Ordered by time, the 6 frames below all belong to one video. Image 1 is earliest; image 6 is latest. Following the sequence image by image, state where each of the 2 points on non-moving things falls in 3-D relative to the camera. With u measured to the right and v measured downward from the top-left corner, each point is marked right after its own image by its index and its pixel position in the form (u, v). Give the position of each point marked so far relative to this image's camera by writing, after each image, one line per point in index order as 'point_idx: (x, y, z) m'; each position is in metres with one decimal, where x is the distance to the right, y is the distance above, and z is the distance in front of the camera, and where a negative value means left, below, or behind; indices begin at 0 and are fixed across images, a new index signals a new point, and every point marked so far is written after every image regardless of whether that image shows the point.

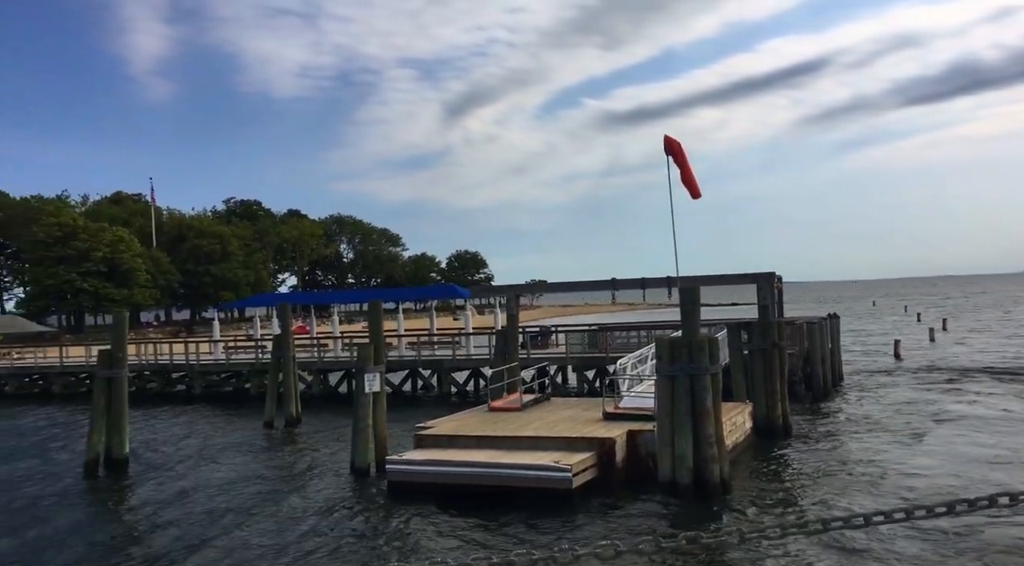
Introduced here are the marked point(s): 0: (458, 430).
0: (-0.9, -2.5, +14.4) m
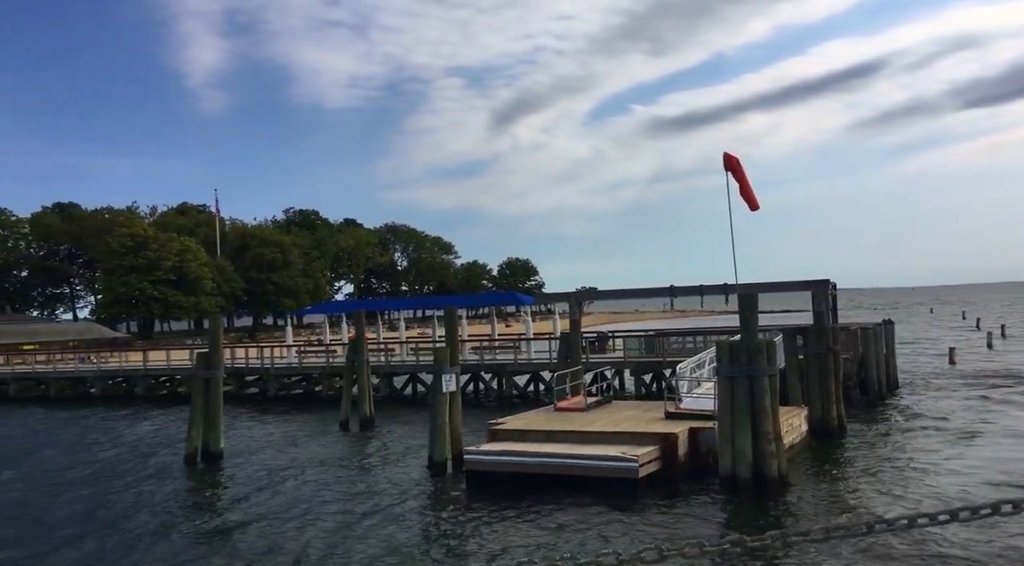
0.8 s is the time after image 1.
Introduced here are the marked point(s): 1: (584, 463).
0: (+0.3, -2.6, +15.4) m
1: (+1.2, -2.9, +13.5) m
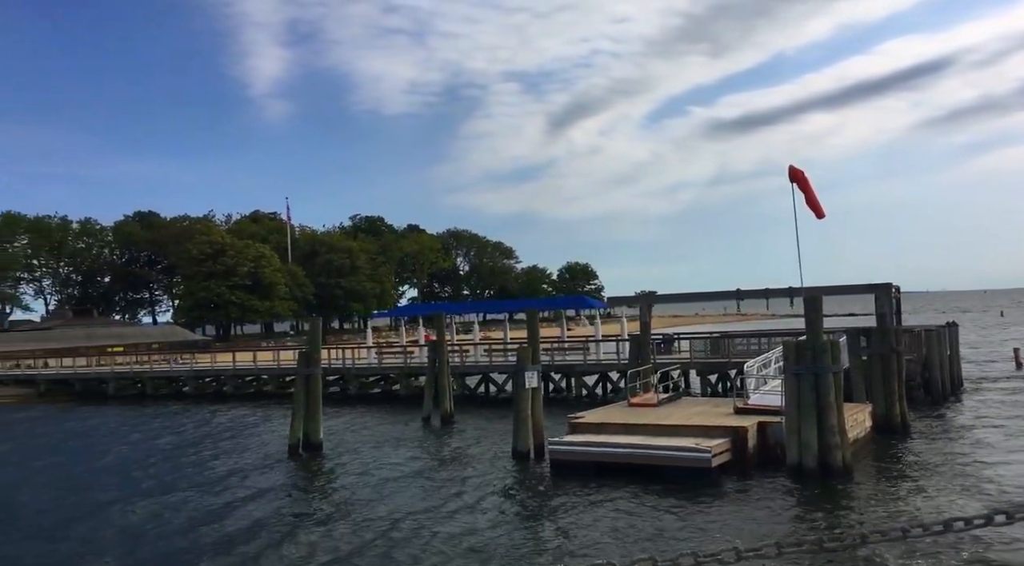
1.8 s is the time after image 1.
0: (+1.8, -2.7, +16.6) m
1: (+2.6, -3.0, +14.6) m
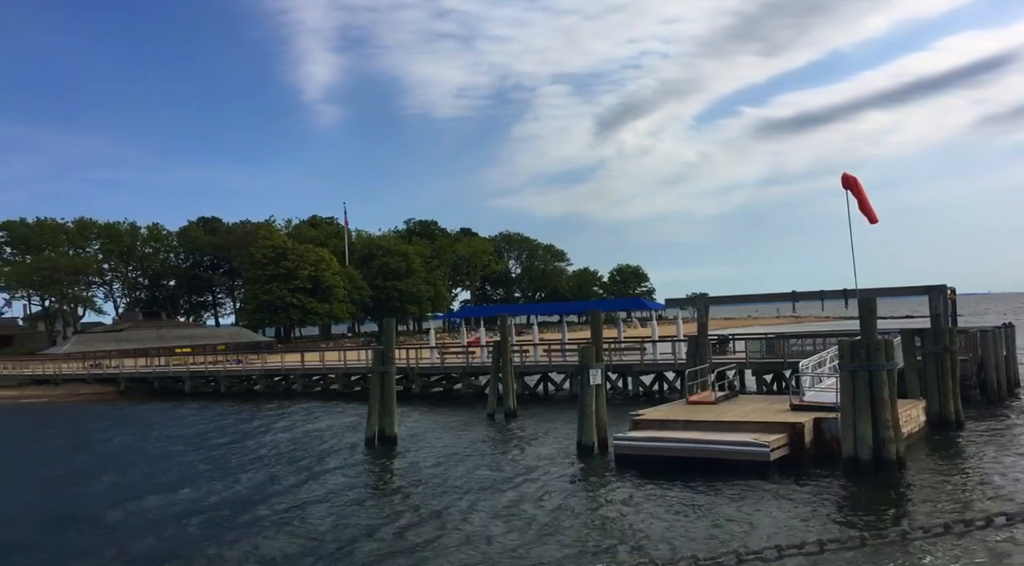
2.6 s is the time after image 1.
0: (+3.2, -2.7, +17.5) m
1: (+3.8, -3.0, +15.5) m
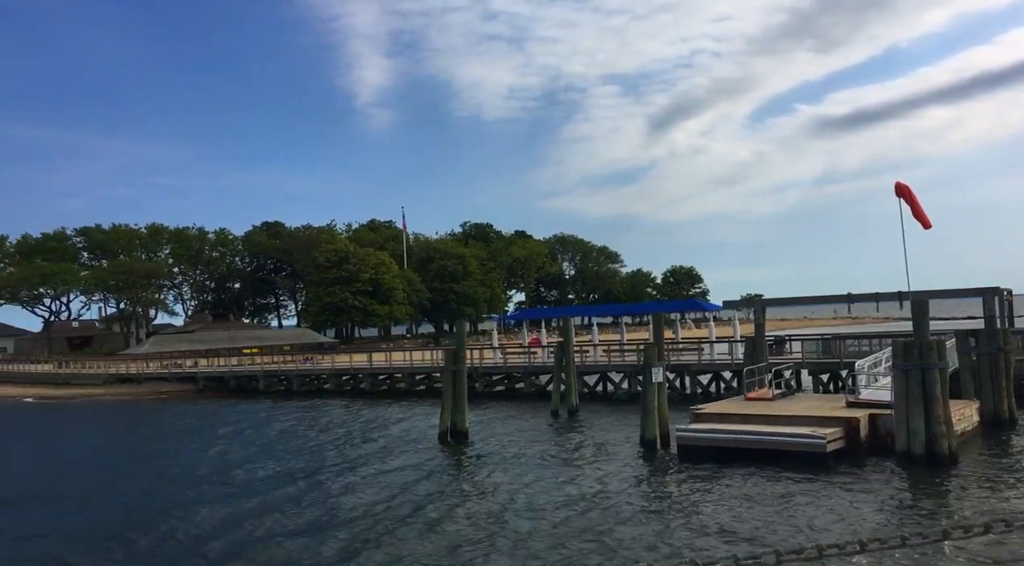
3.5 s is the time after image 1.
0: (+4.7, -2.8, +18.4) m
1: (+5.2, -3.1, +16.4) m
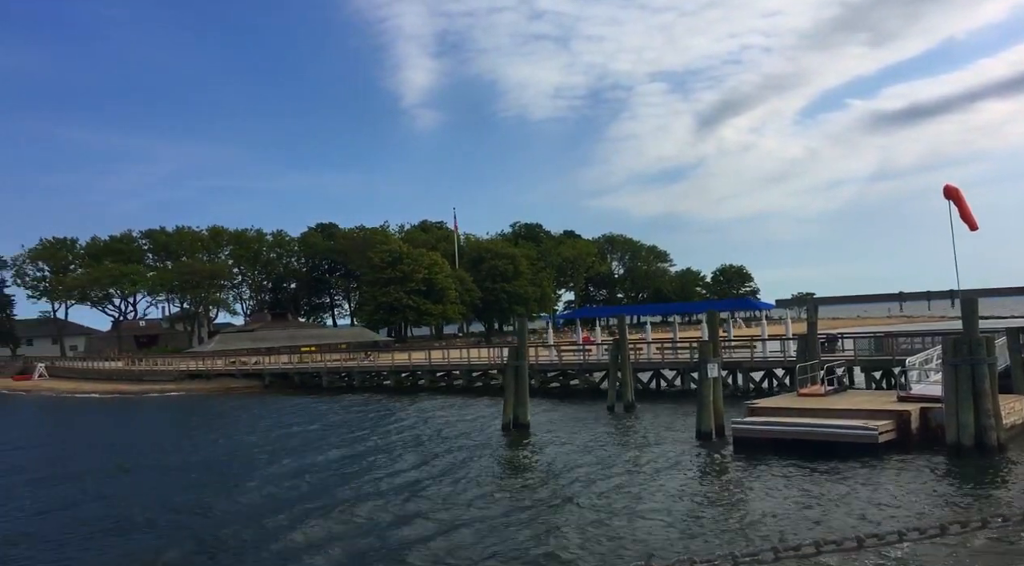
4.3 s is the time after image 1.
0: (+6.1, -2.8, +19.2) m
1: (+6.5, -3.1, +17.1) m
